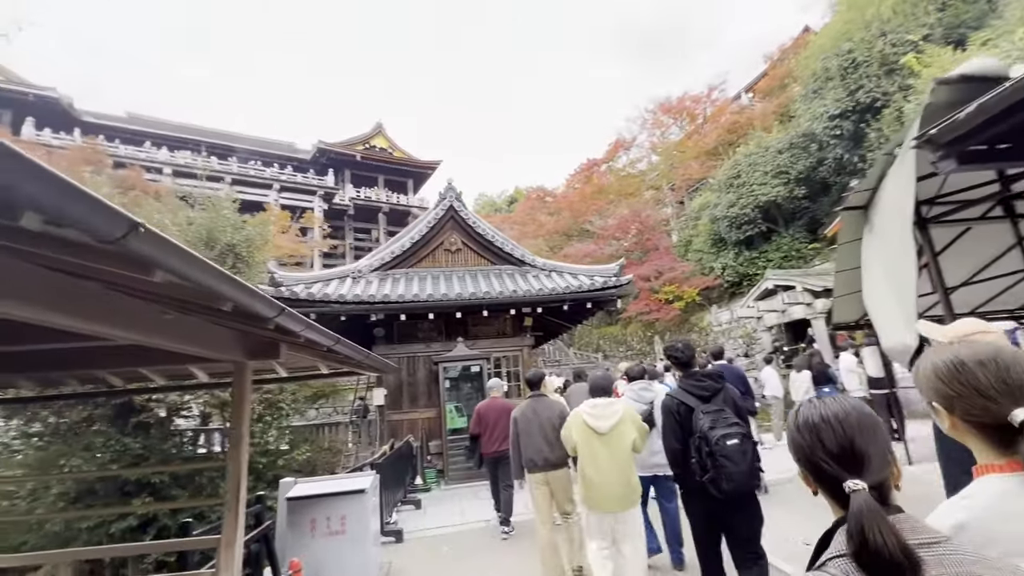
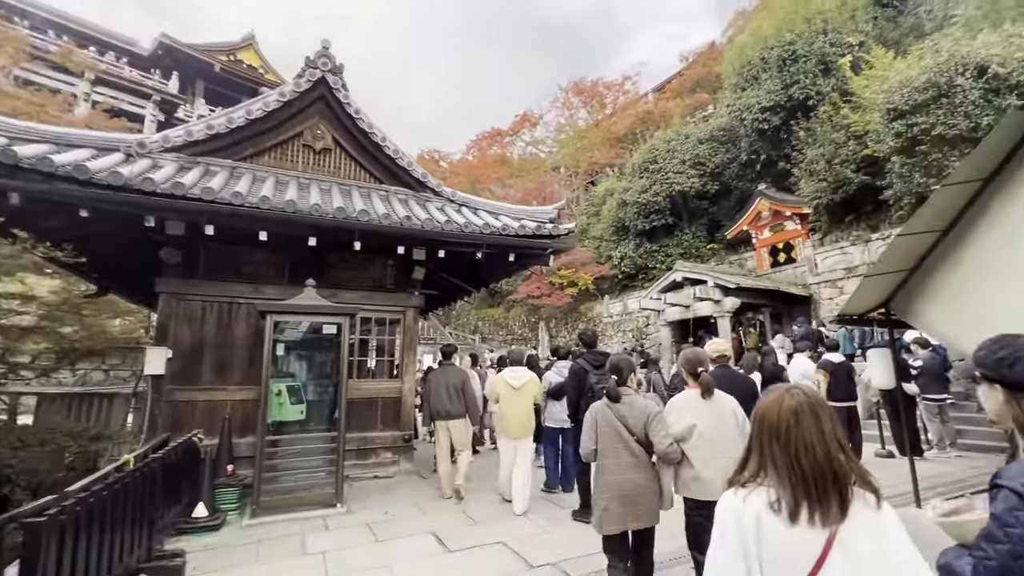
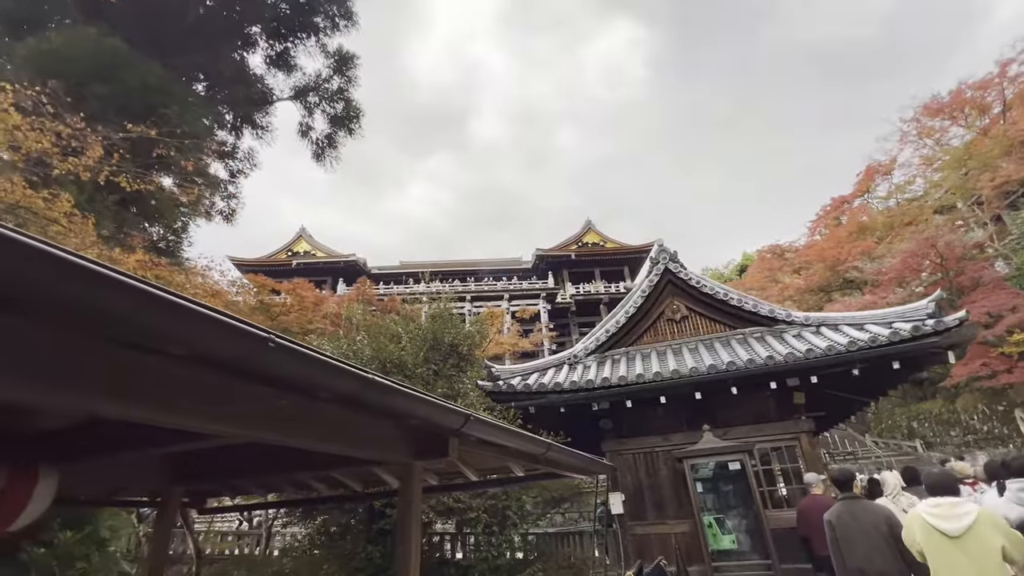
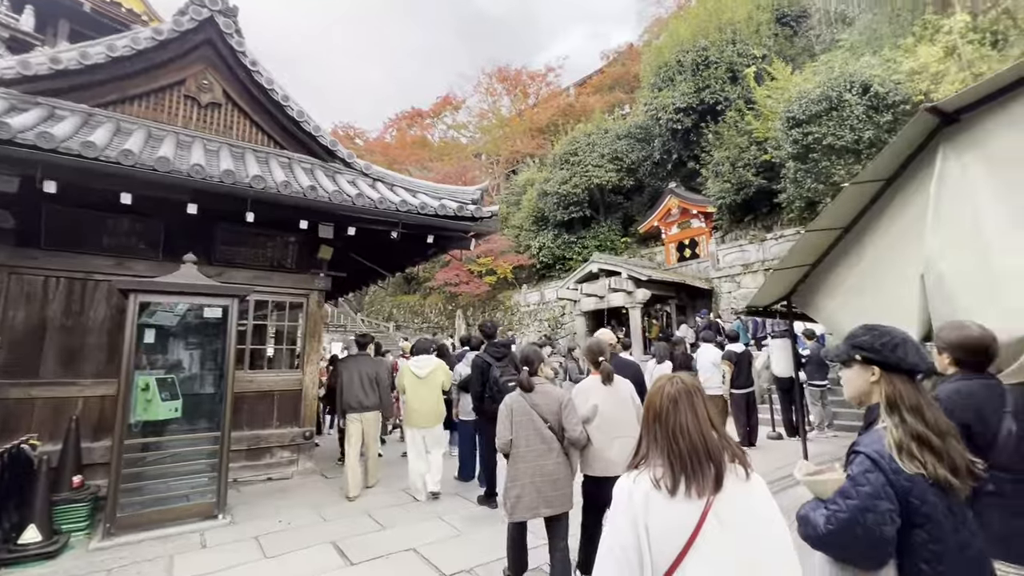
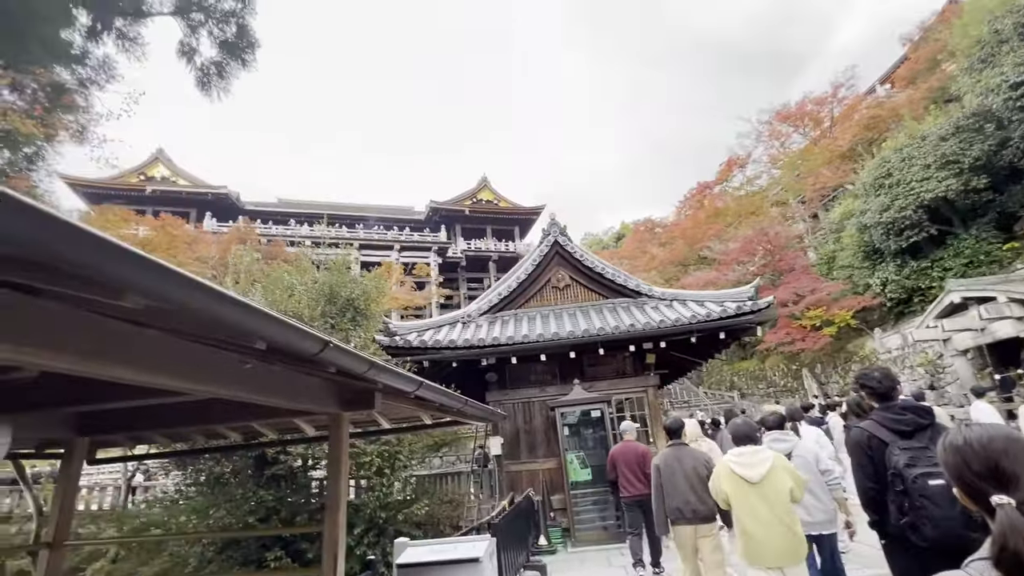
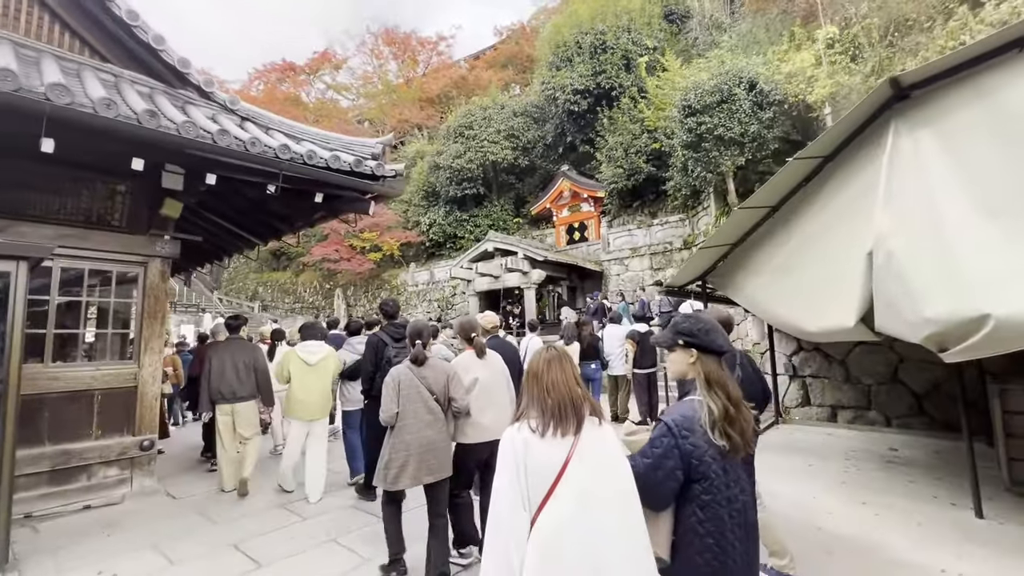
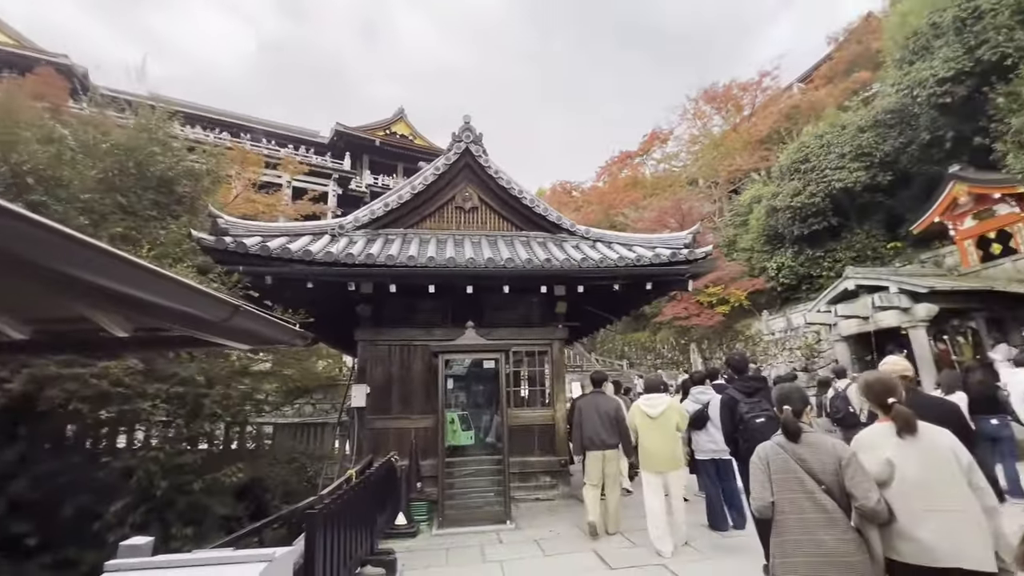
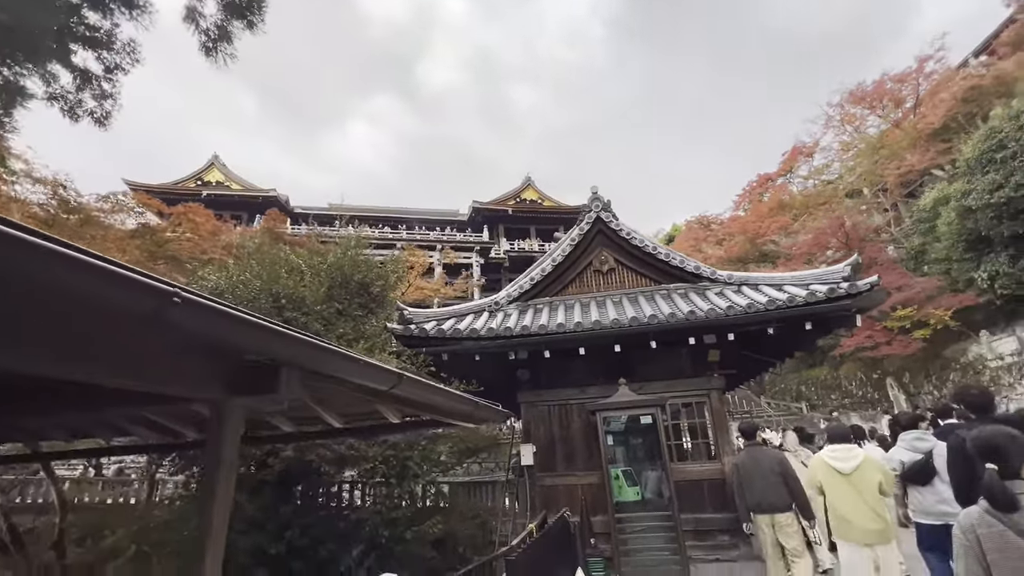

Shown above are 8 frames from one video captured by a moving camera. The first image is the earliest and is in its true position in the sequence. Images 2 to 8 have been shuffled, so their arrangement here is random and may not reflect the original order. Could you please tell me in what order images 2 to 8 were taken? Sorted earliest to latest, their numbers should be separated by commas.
5, 3, 8, 7, 2, 4, 6
